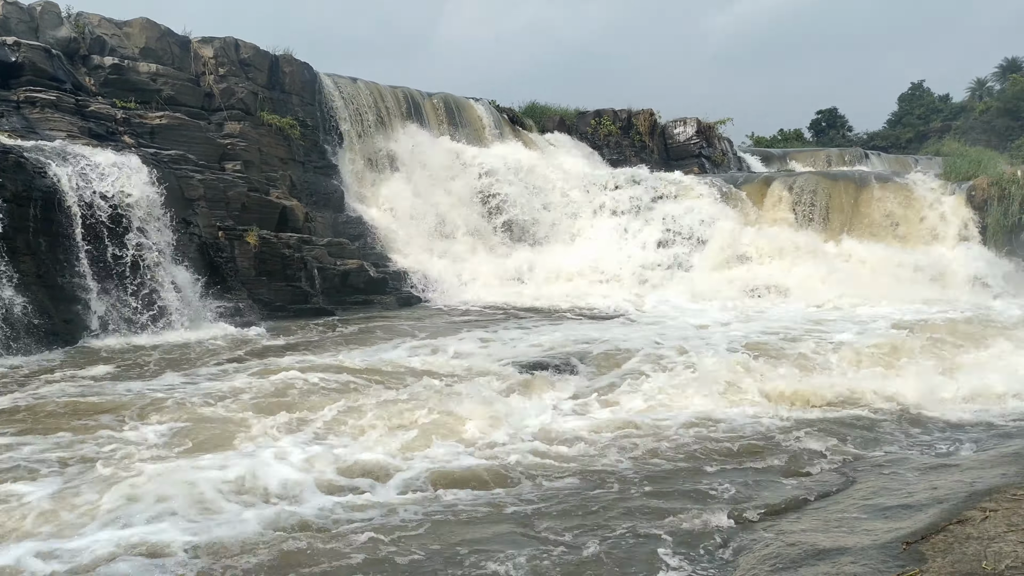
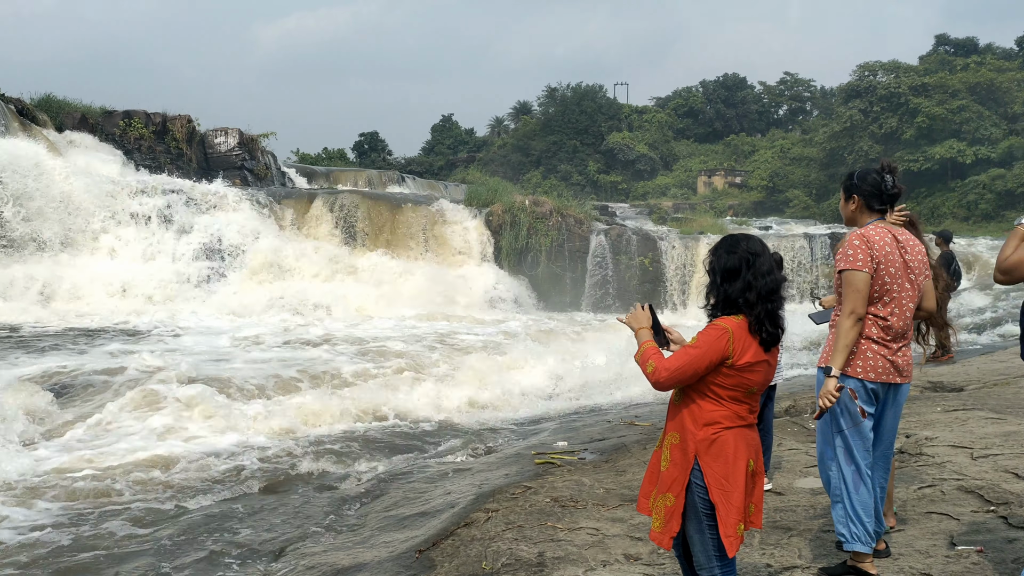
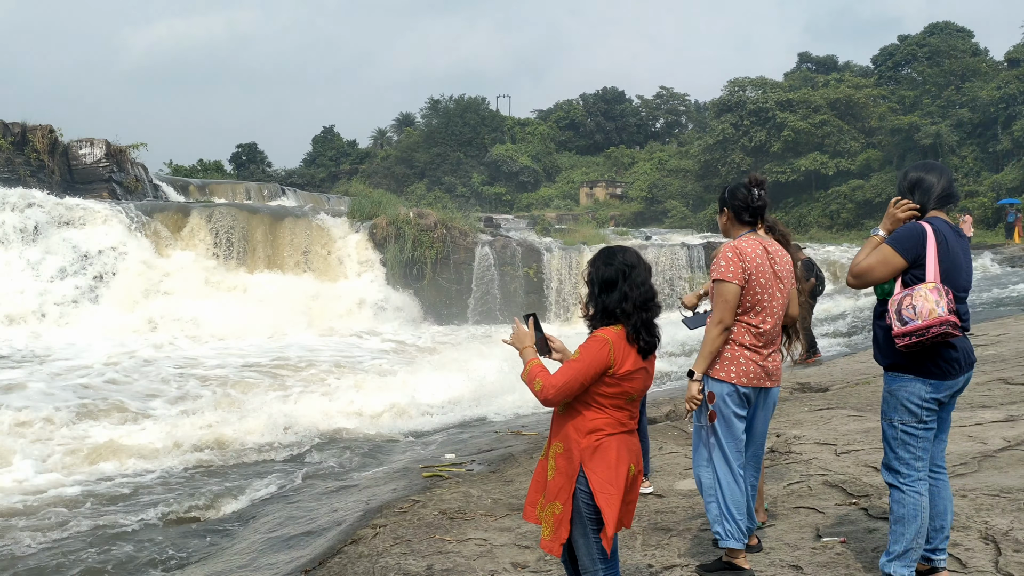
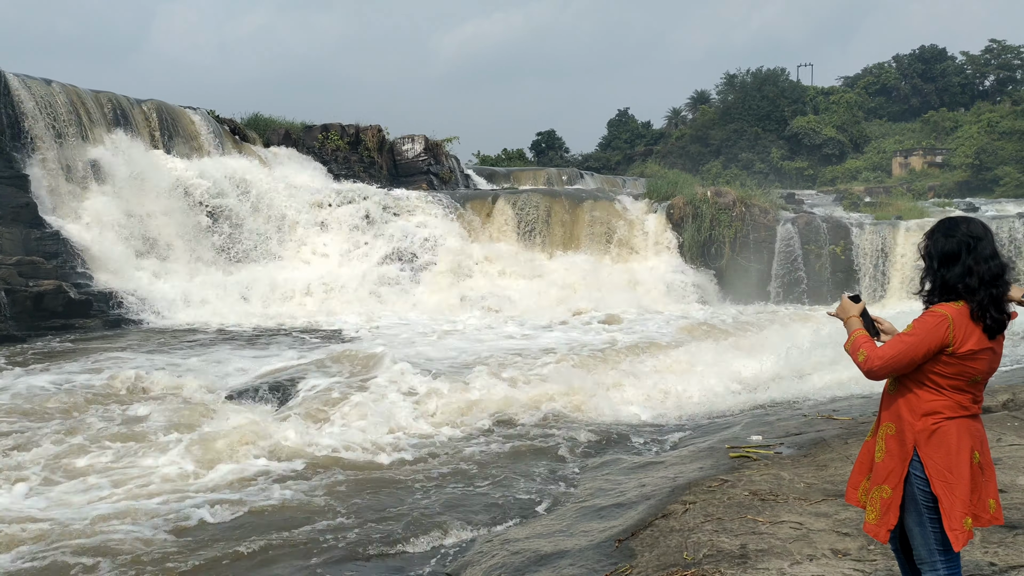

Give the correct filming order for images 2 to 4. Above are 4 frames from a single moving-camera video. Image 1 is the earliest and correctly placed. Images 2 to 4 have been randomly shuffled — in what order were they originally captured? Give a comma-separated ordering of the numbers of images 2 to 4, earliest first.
4, 2, 3
